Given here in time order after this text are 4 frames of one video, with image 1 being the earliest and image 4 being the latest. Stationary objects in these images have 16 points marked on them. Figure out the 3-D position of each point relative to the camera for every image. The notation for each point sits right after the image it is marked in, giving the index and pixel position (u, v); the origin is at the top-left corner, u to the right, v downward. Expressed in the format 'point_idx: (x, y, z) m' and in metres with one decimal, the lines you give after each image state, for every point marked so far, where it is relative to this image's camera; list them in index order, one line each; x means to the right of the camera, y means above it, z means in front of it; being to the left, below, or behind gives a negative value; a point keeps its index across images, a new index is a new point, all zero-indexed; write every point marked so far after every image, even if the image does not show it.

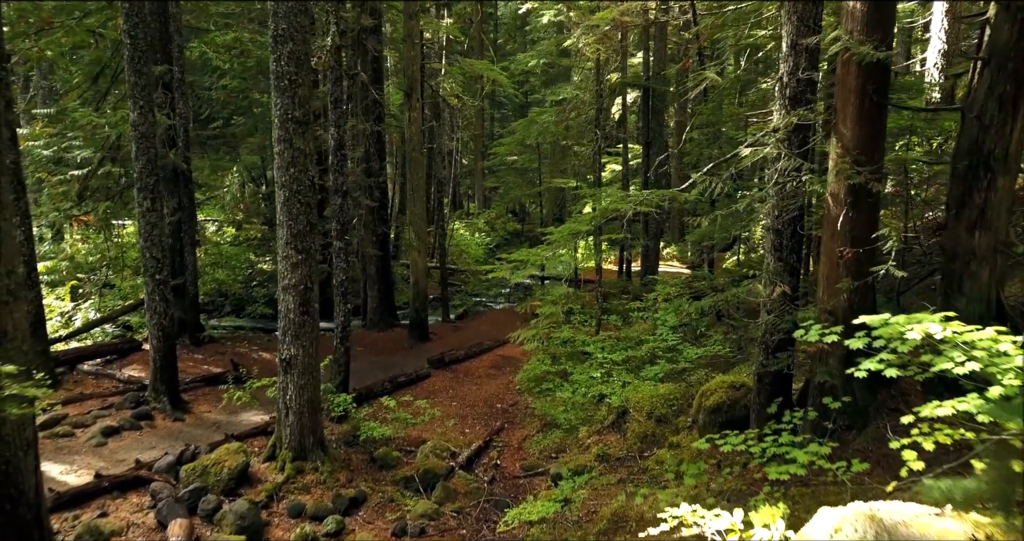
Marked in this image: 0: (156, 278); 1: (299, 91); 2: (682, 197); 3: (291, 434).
0: (-6.0, -0.1, +9.0) m
1: (-2.8, +2.4, +7.1) m
2: (+2.2, +1.0, +7.0) m
3: (-3.2, -2.4, +7.7) m
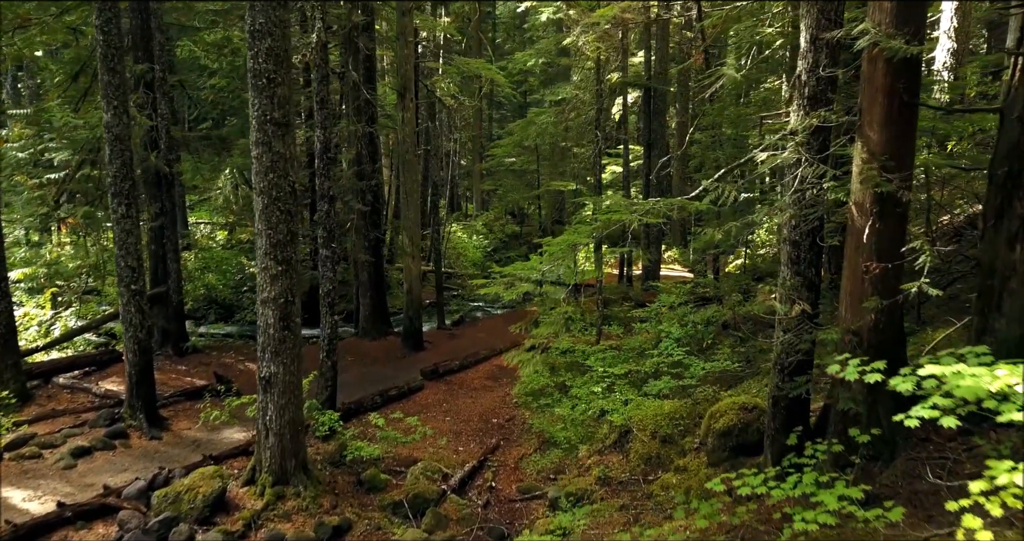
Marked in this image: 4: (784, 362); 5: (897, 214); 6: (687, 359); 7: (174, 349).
0: (-6.0, -0.3, +8.5) m
1: (-2.9, +2.2, +6.6) m
2: (+2.2, +0.8, +6.6) m
3: (-3.2, -2.5, +7.2) m
4: (+2.8, -1.0, +5.5) m
5: (+3.5, +0.5, +4.9) m
6: (+2.9, -1.4, +8.9) m
7: (-7.5, -1.7, +11.8) m
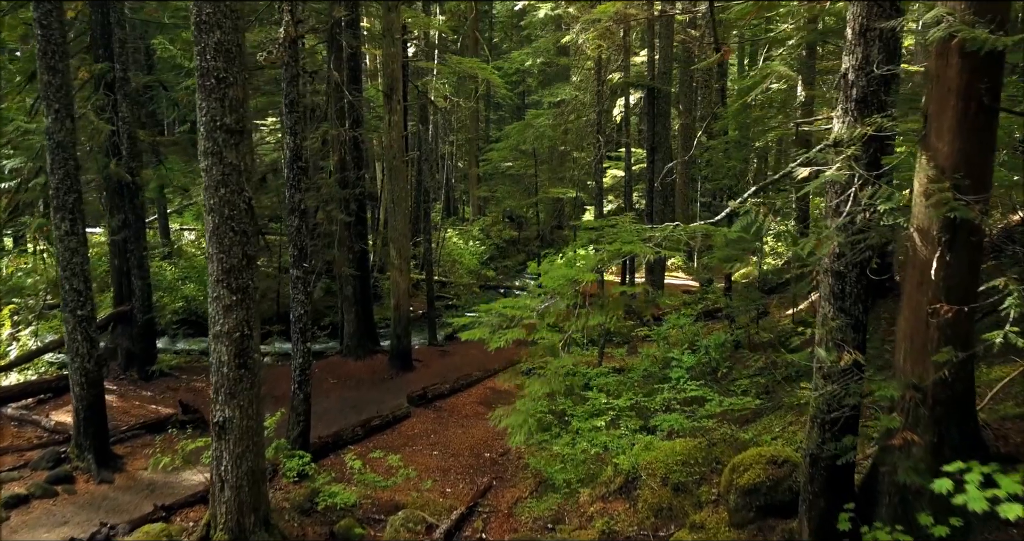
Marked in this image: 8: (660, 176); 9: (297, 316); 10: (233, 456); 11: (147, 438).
0: (-6.1, -0.6, +7.6) m
1: (-3.0, +1.9, +5.7) m
2: (+2.1, +0.5, +5.6) m
3: (-3.3, -2.8, +6.3) m
4: (+2.7, -1.3, +4.6) m
5: (+3.4, +0.2, +3.9) m
6: (+2.8, -1.7, +7.9) m
7: (-7.6, -2.1, +10.8) m
8: (+4.0, +2.5, +14.3) m
9: (-3.3, -0.7, +8.1) m
10: (-3.2, -2.1, +6.1) m
11: (-6.1, -2.8, +8.9) m
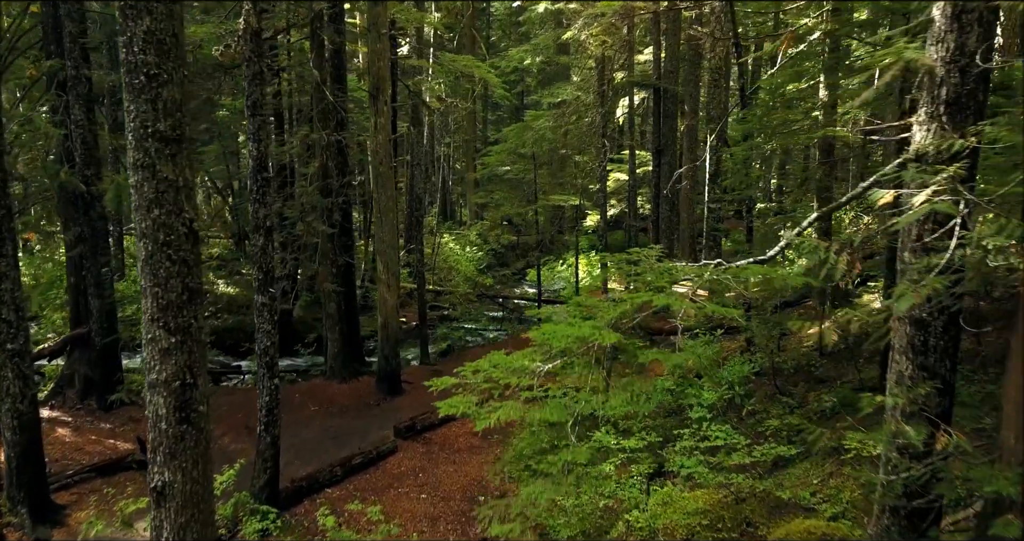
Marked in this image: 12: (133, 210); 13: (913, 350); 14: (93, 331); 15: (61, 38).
0: (-6.2, -1.0, +6.6) m
1: (-3.0, +1.6, +4.7) m
2: (+2.0, +0.2, +4.7) m
3: (-3.4, -3.2, +5.3) m
4: (+2.7, -1.6, +3.6) m
5: (+3.4, -0.1, +3.0) m
6: (+2.8, -2.1, +7.0) m
7: (-7.6, -2.4, +9.8) m
8: (+3.9, +2.2, +13.3) m
9: (-3.3, -1.0, +7.1) m
10: (-3.2, -2.5, +5.1) m
11: (-6.1, -3.1, +7.9) m
12: (-3.4, +0.5, +4.8) m
13: (+2.7, -0.6, +3.6) m
14: (-7.6, -1.1, +9.7) m
15: (-7.6, +4.0, +9.0) m
